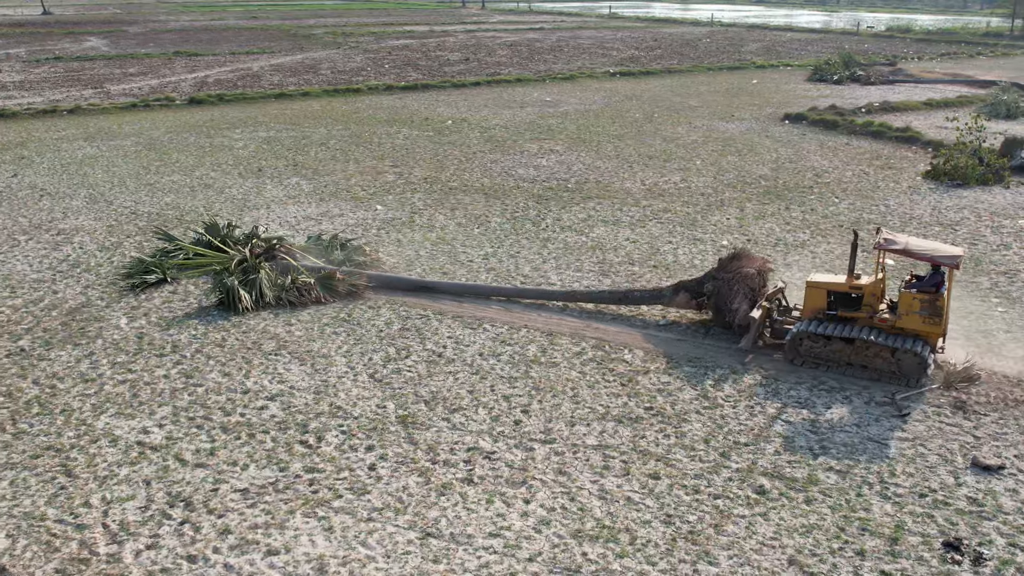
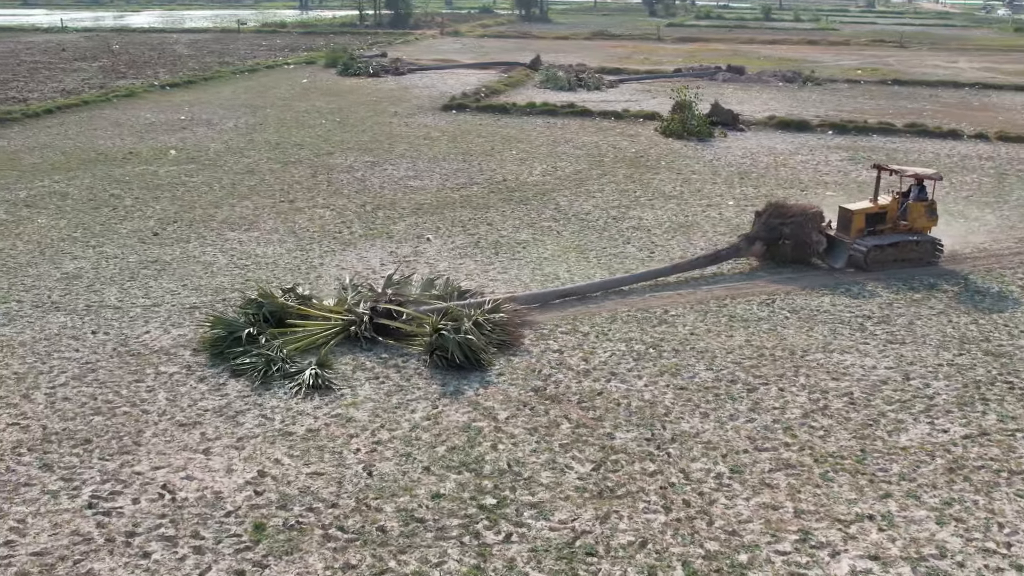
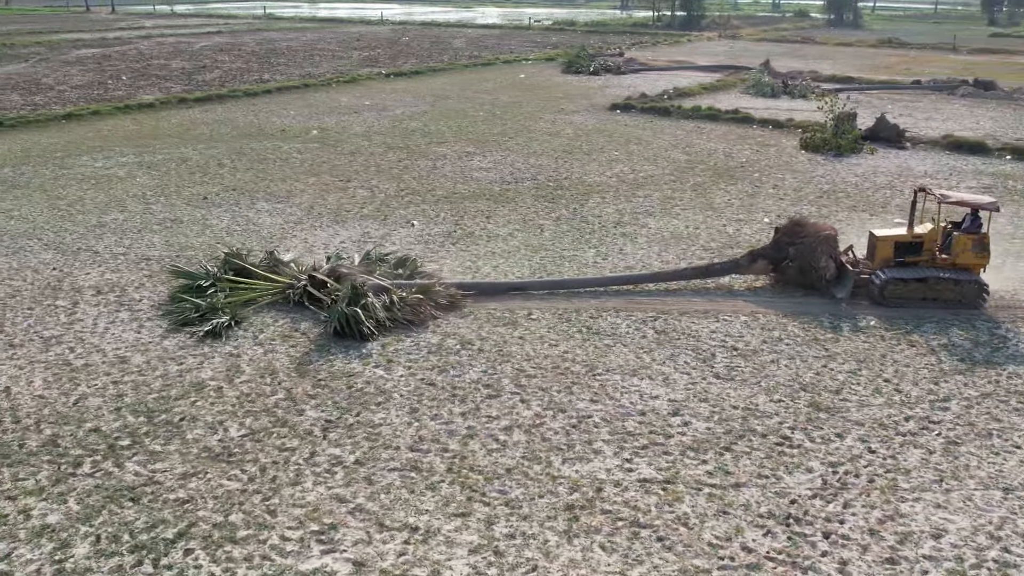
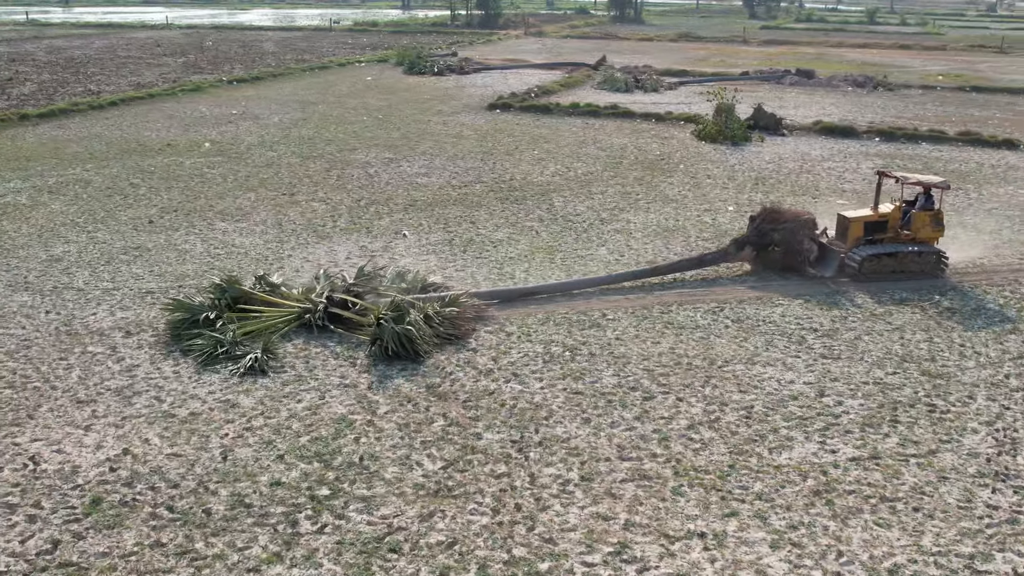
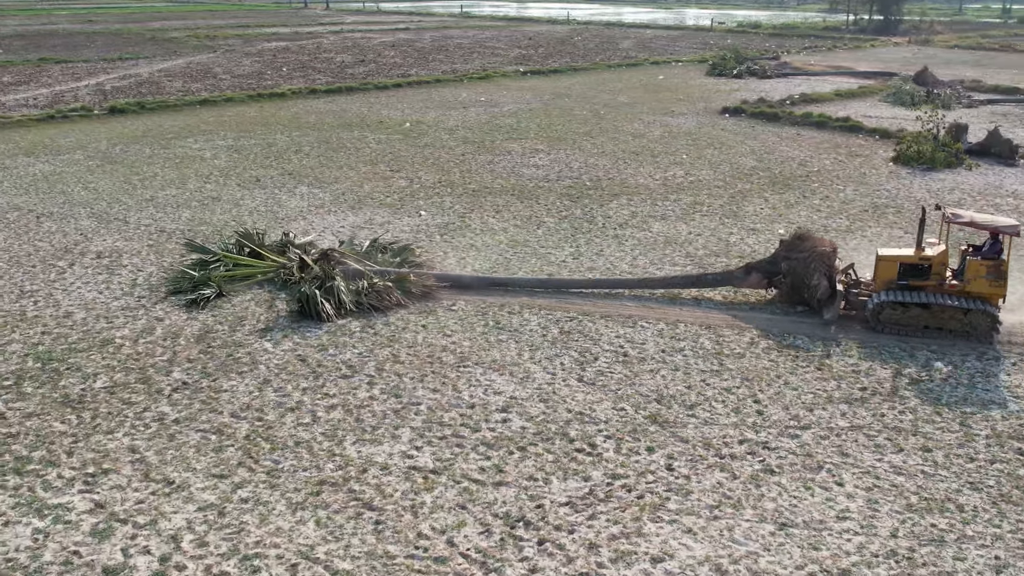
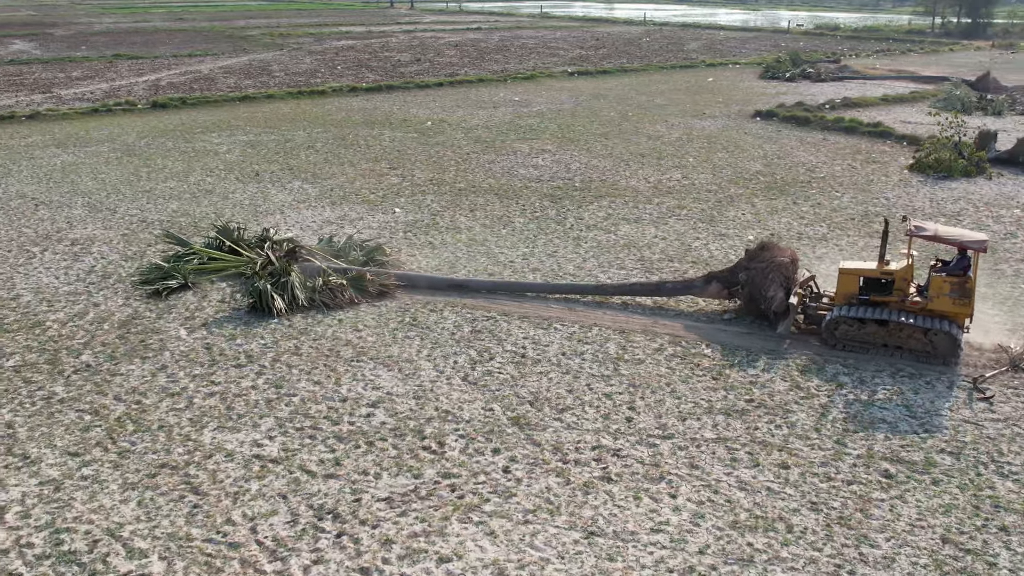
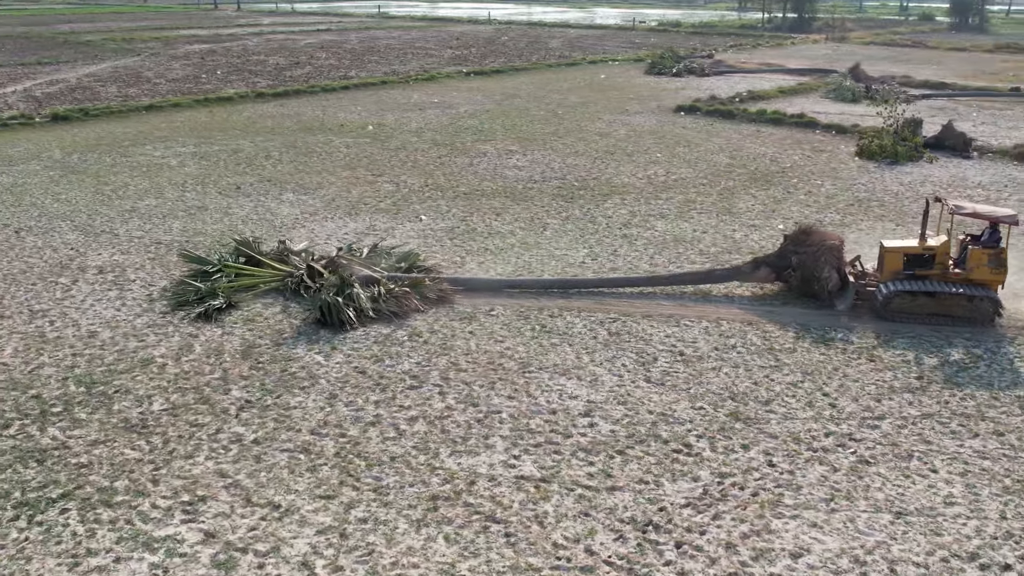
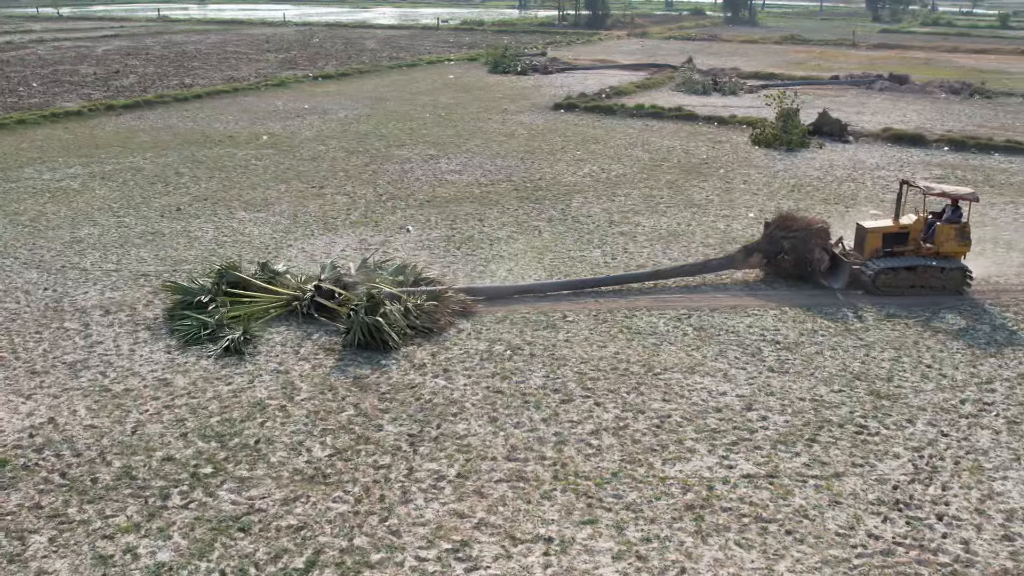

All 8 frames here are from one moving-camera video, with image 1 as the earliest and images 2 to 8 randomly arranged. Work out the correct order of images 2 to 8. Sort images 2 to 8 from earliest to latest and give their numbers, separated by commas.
6, 5, 7, 3, 8, 4, 2
